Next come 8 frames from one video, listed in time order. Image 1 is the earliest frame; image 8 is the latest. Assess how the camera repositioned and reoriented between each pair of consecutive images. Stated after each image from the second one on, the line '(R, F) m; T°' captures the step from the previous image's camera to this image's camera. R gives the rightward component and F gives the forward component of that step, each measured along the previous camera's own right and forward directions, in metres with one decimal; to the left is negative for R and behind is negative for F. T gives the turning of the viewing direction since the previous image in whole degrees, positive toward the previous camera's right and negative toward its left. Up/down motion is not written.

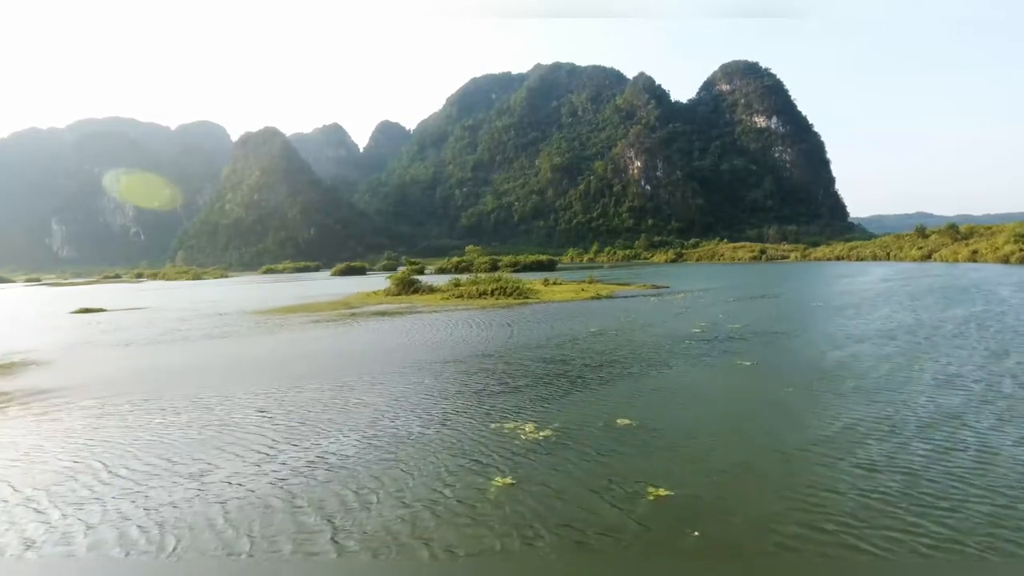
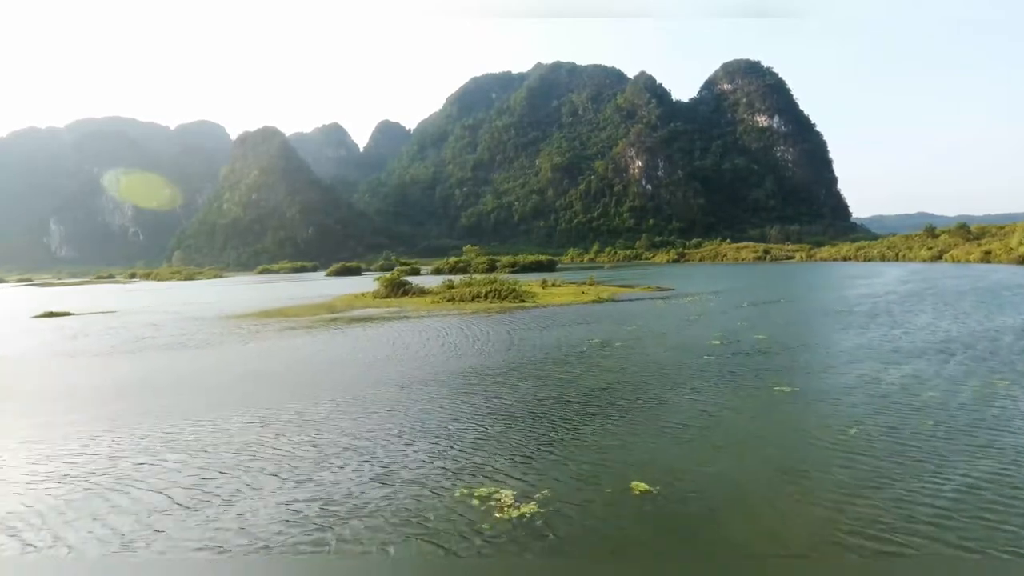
(+0.2, +2.3) m; 0°
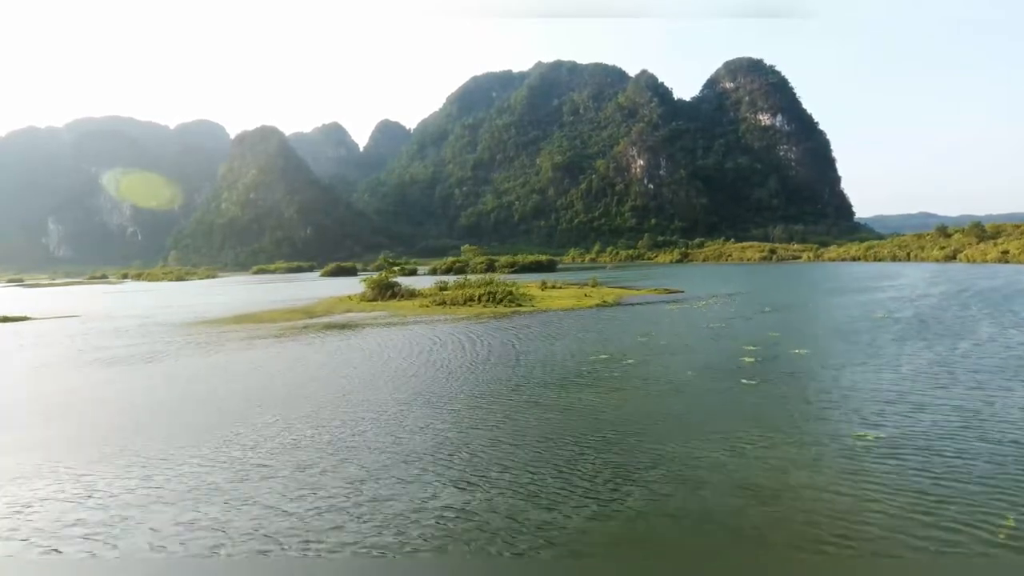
(+0.2, +2.8) m; 0°
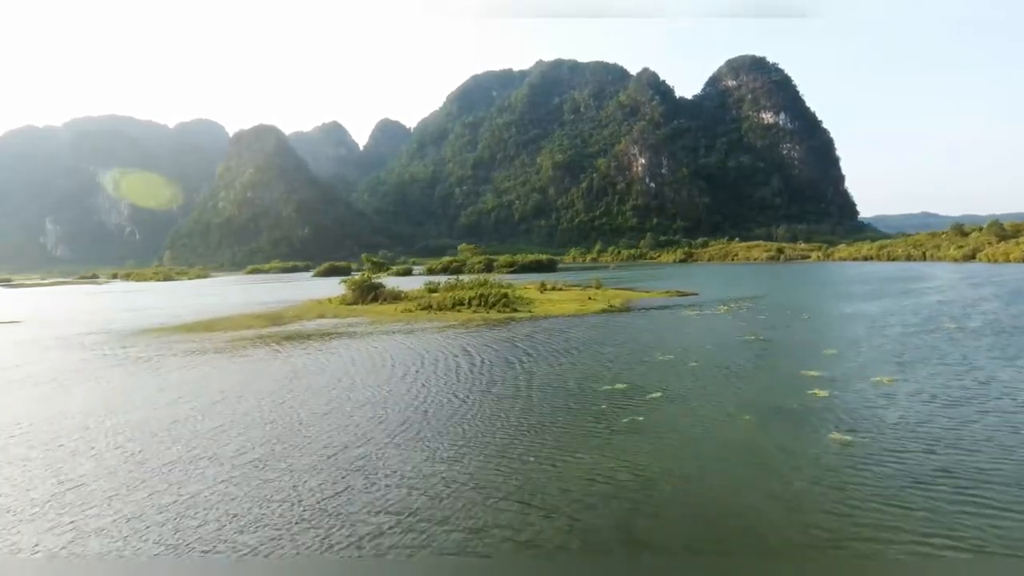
(+0.2, +3.5) m; 0°
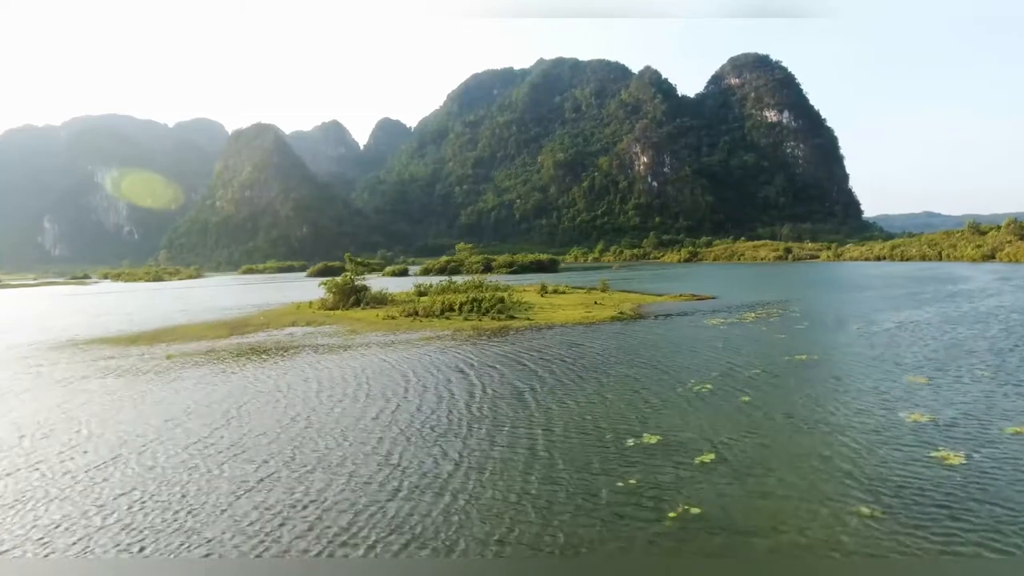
(+0.2, +3.2) m; 0°
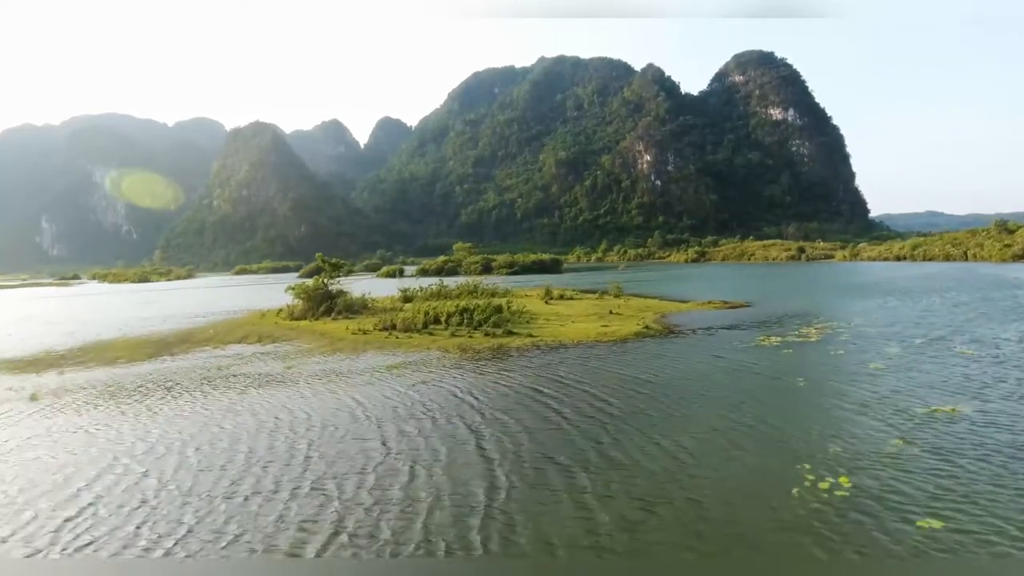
(+0.1, +4.3) m; 0°
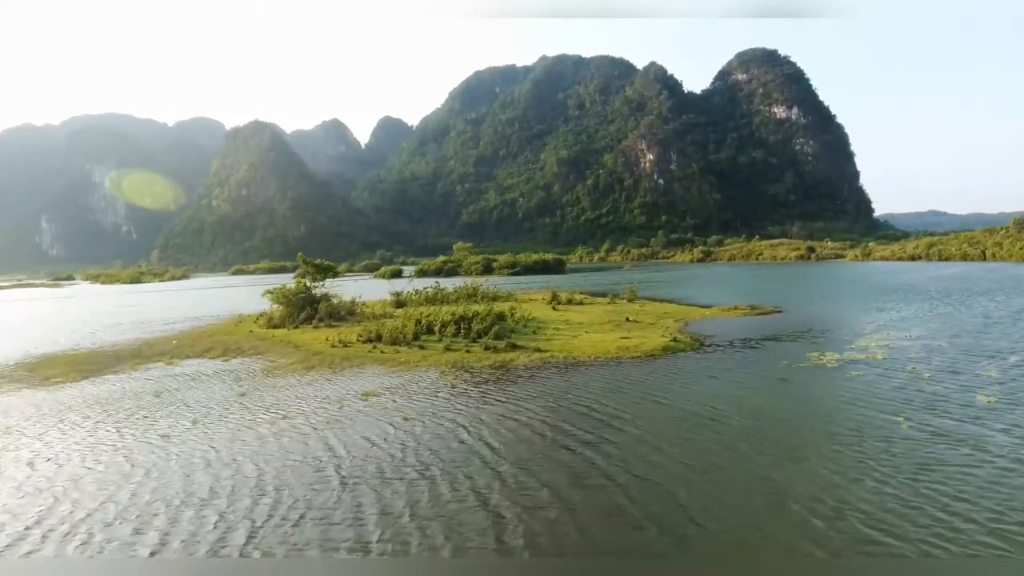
(-0.1, +2.6) m; 0°
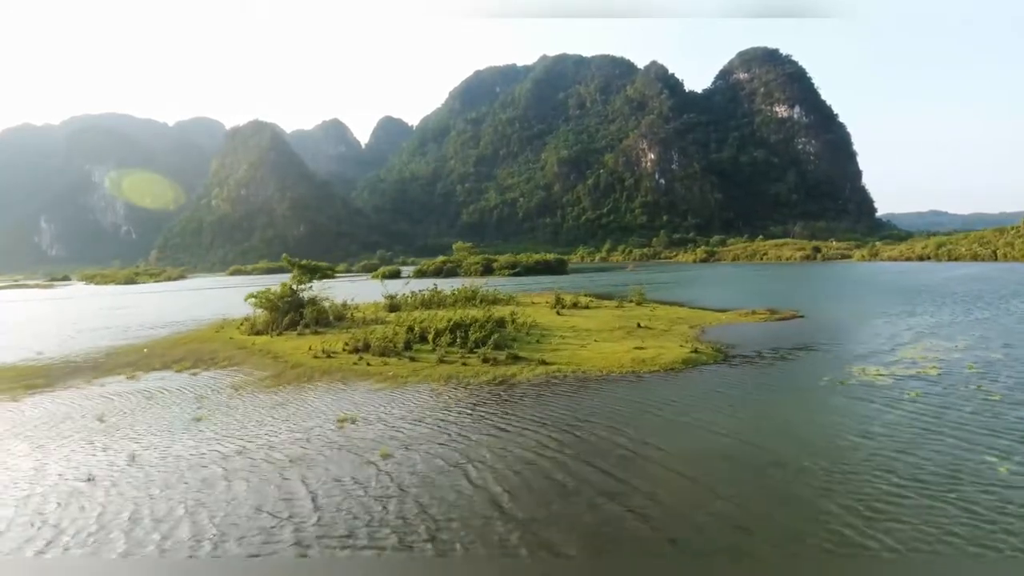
(0.0, +1.6) m; 0°
